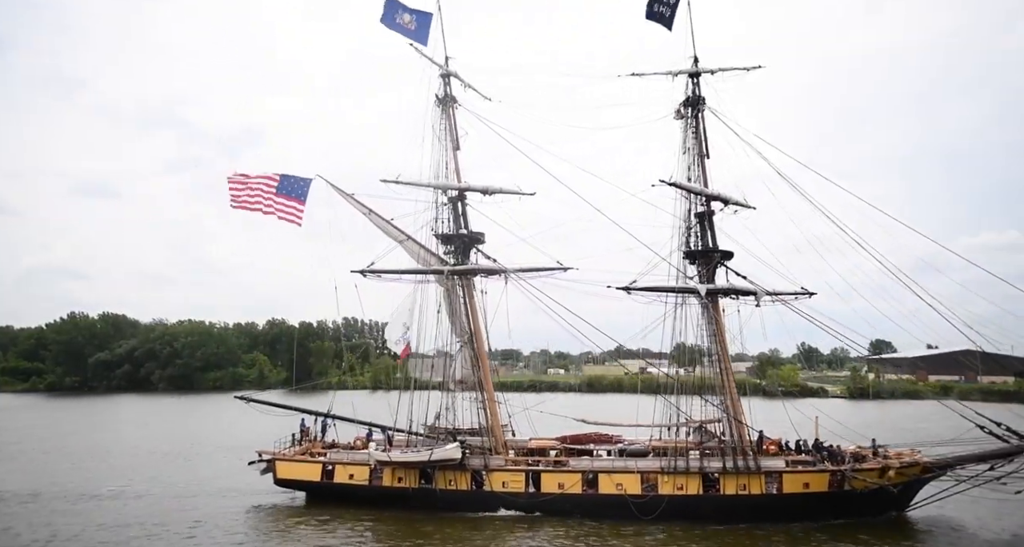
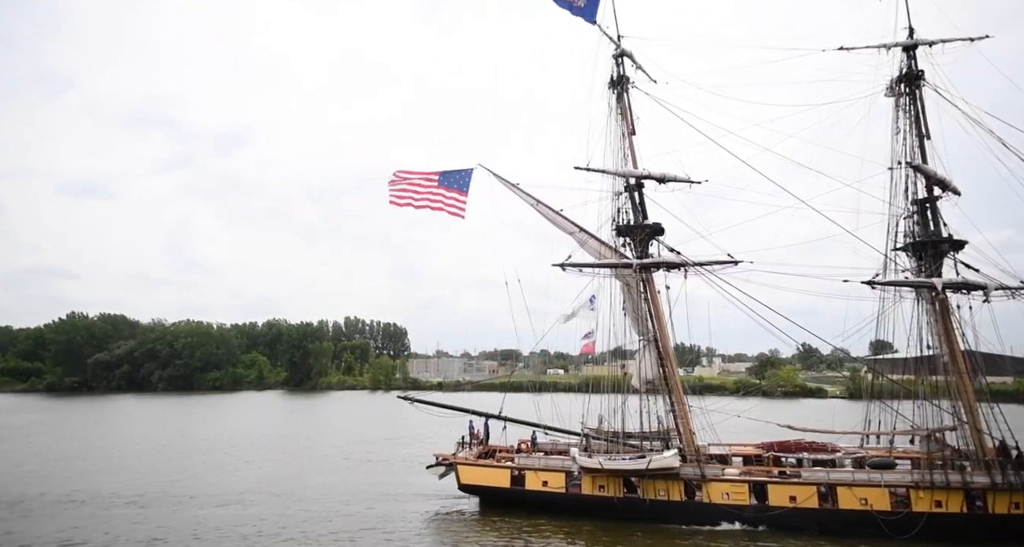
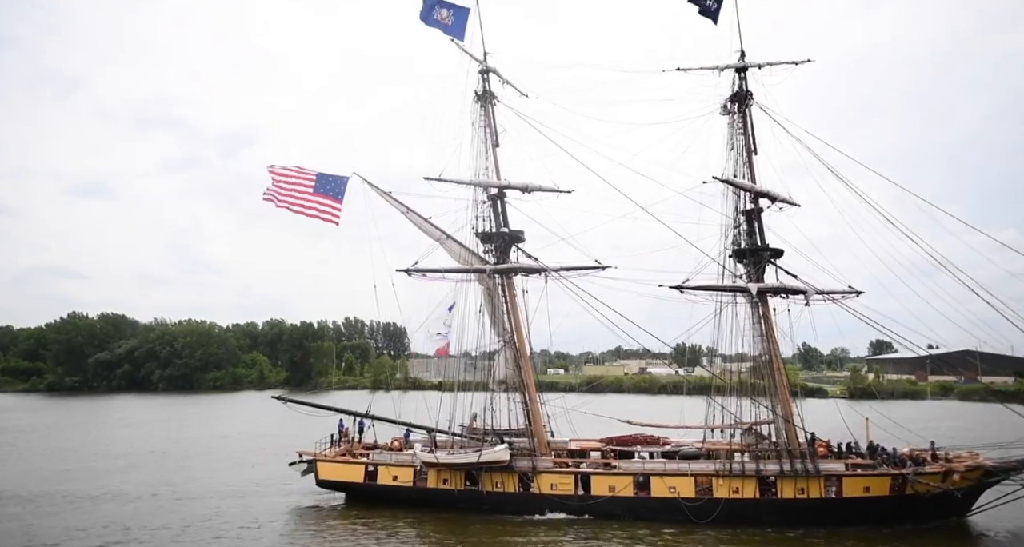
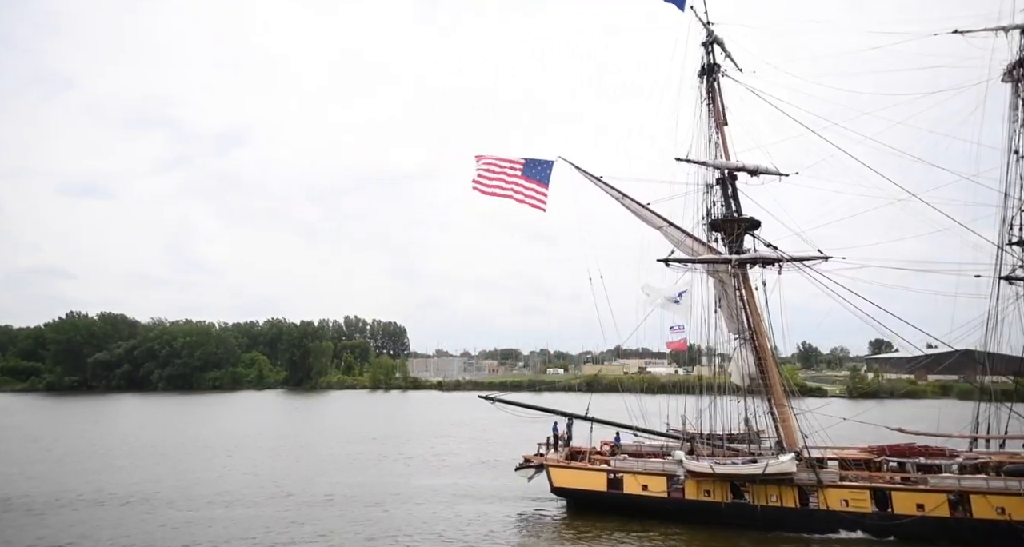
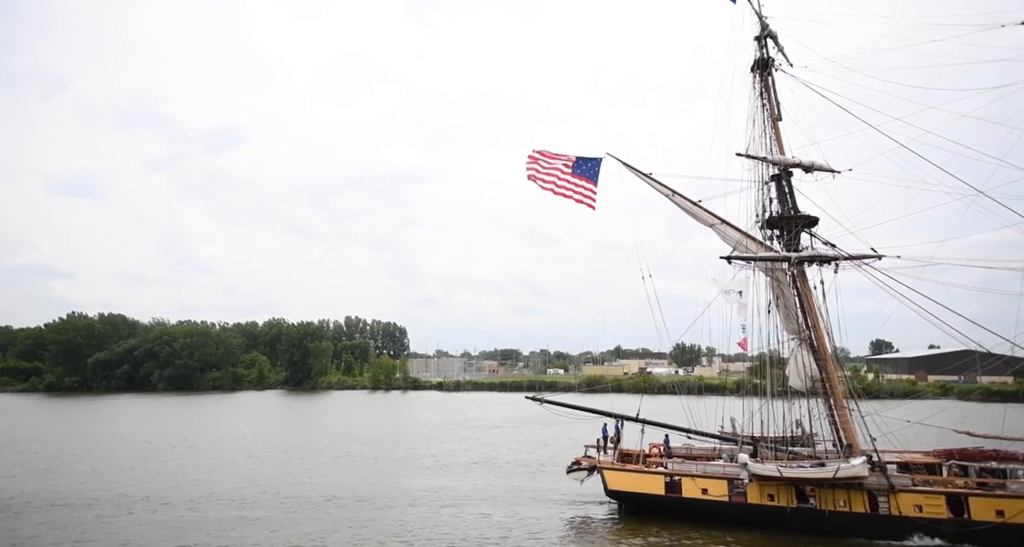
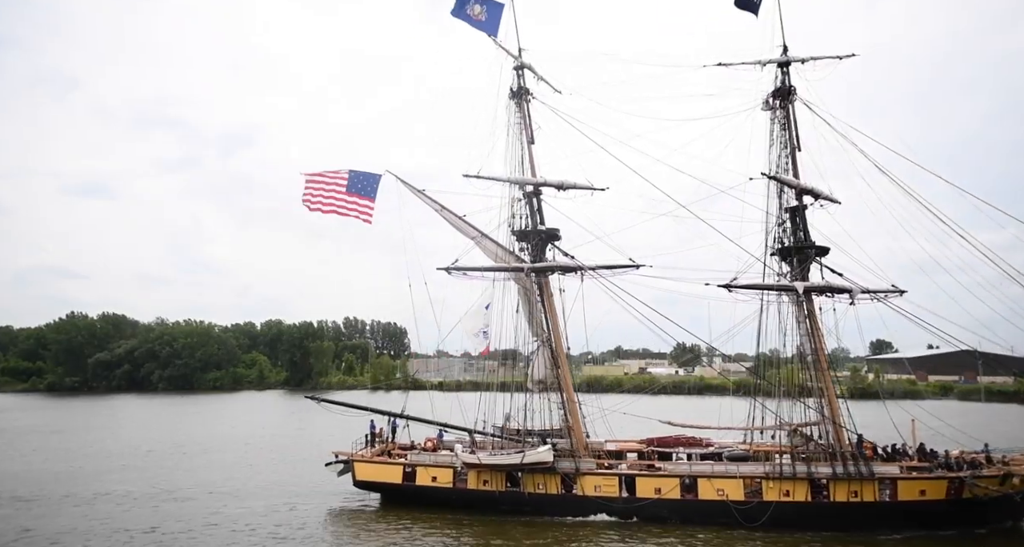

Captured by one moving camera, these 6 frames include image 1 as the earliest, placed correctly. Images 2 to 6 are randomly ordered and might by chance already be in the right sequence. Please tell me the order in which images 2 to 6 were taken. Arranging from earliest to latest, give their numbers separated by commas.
3, 6, 2, 4, 5
